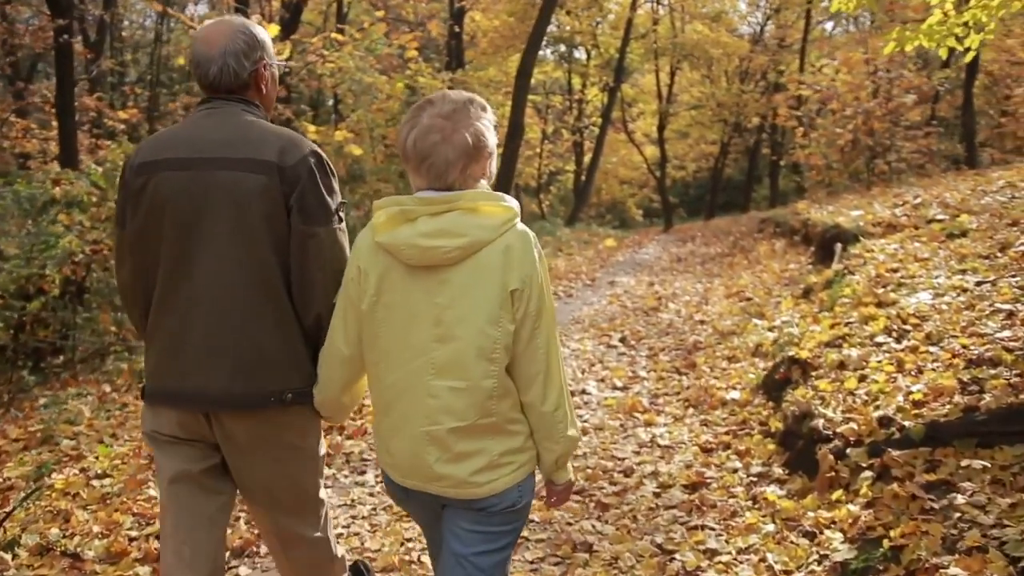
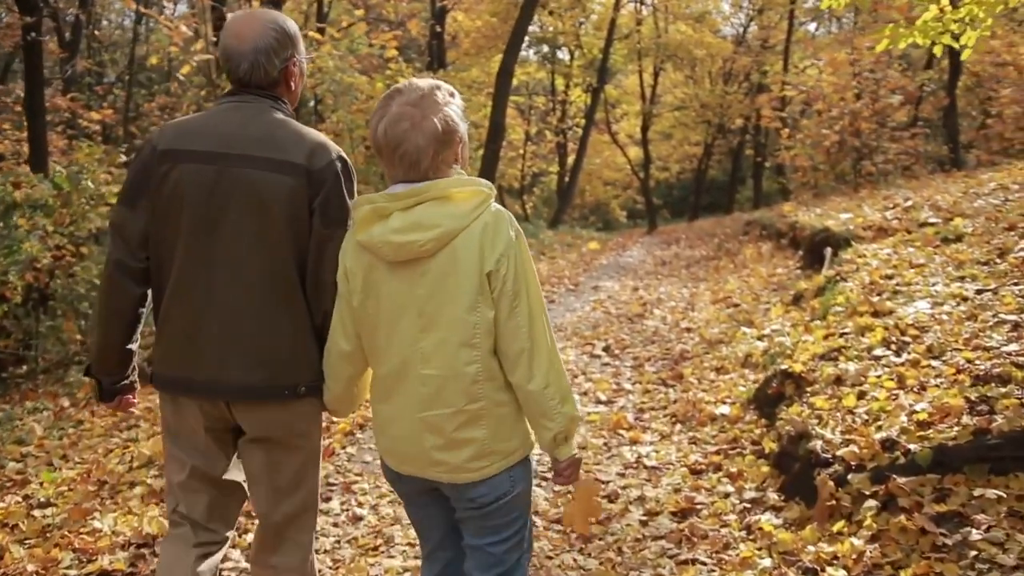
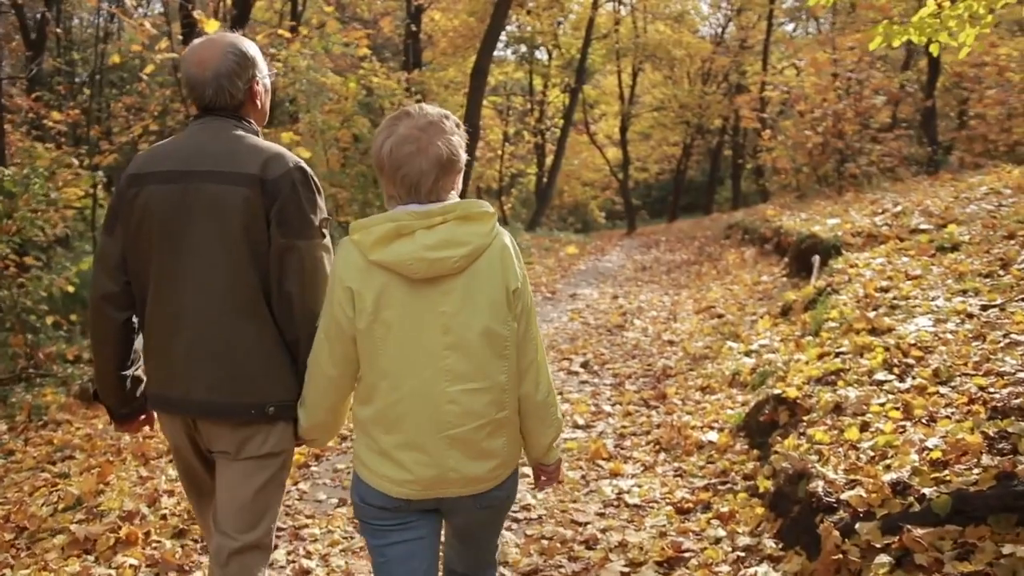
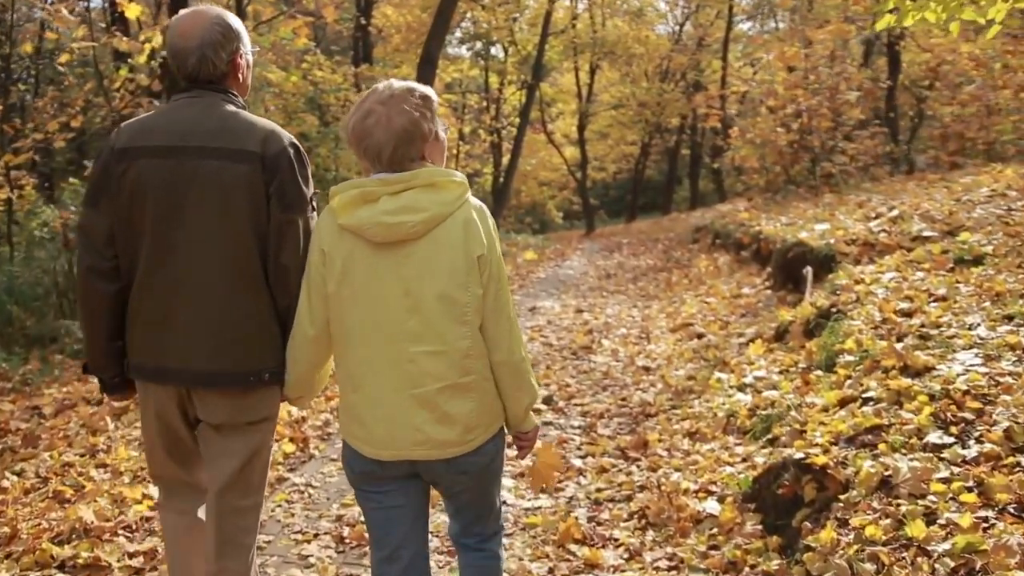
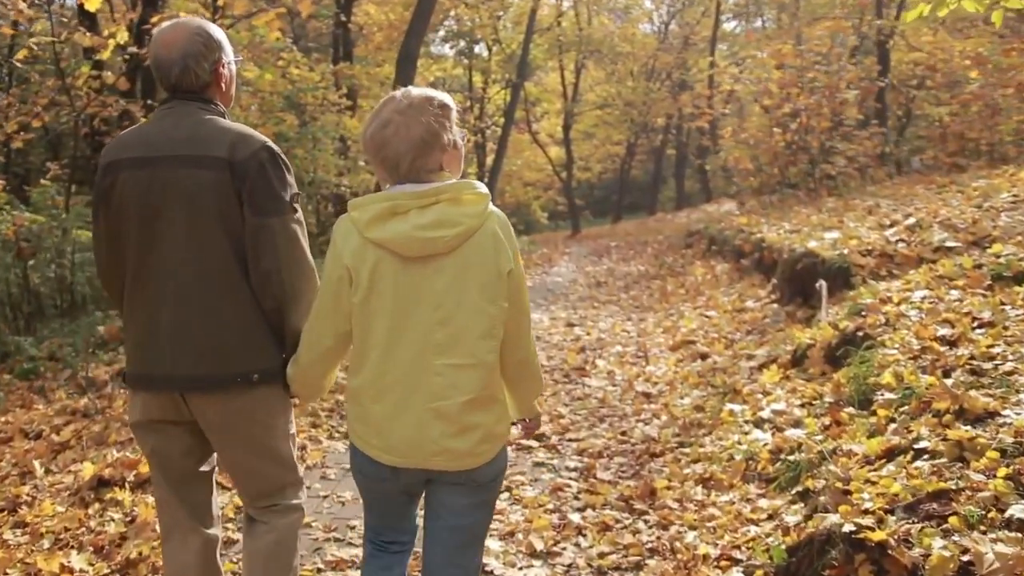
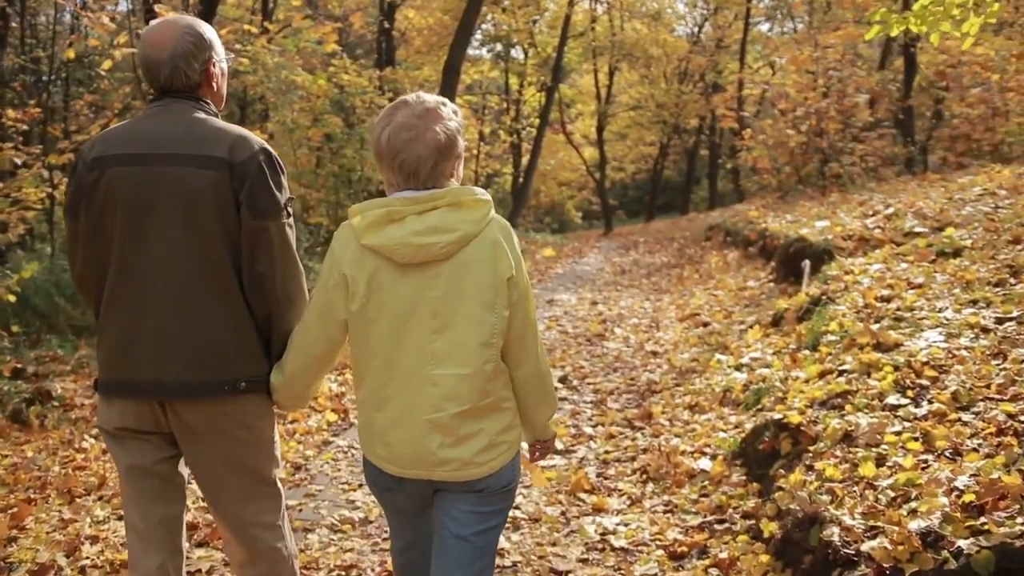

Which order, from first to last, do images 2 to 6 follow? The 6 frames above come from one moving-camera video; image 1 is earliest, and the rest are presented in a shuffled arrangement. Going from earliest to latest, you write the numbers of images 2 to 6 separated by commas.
2, 3, 6, 4, 5
